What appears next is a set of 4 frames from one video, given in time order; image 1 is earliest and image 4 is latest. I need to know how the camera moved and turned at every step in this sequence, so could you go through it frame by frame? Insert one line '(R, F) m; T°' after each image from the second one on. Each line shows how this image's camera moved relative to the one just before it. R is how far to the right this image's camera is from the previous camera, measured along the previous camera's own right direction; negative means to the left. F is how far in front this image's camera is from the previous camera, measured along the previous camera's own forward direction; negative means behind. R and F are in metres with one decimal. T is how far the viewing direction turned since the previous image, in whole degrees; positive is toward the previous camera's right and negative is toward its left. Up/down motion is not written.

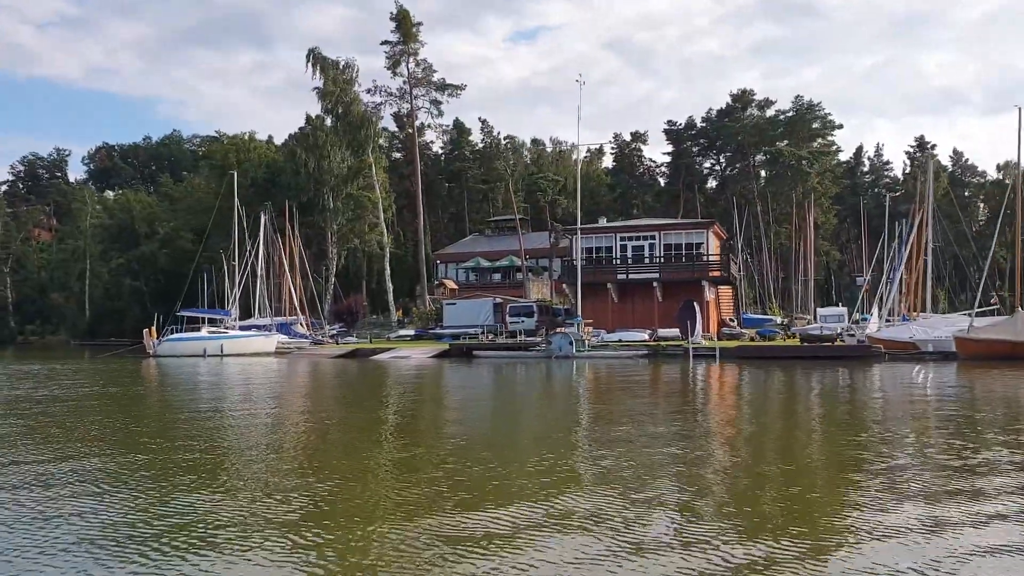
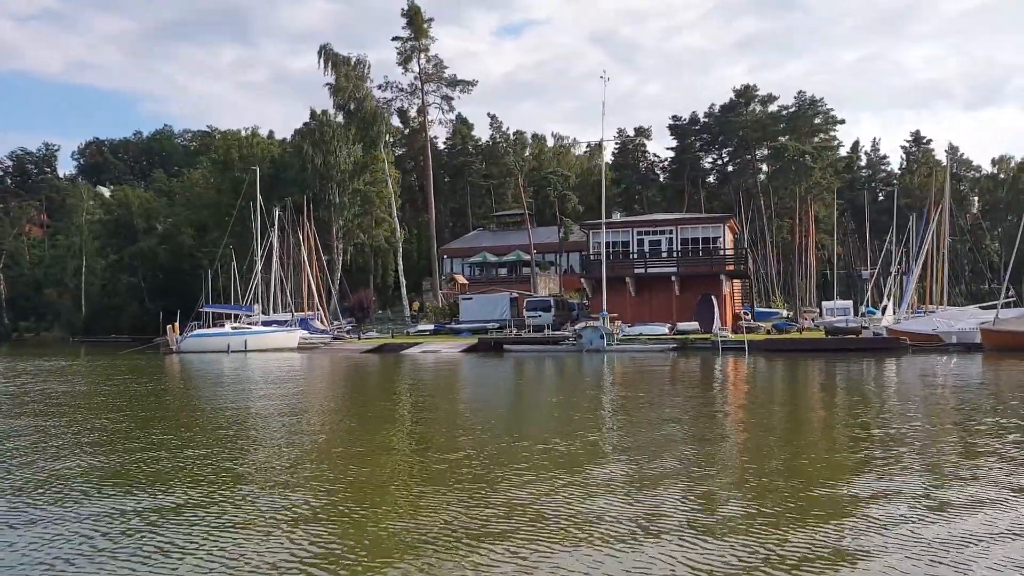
(-1.3, -0.3) m; 0°
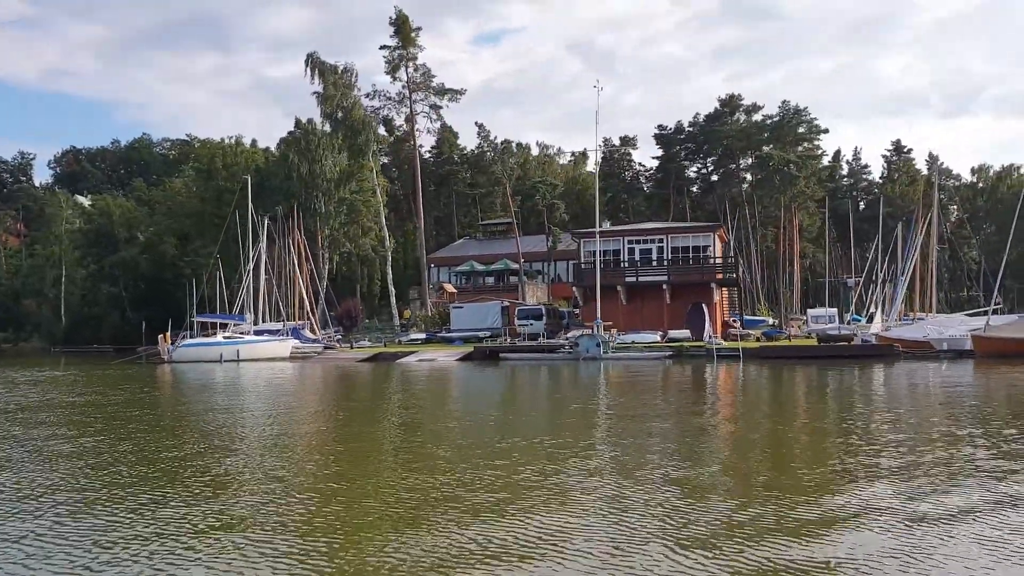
(-0.5, -0.1) m; +1°
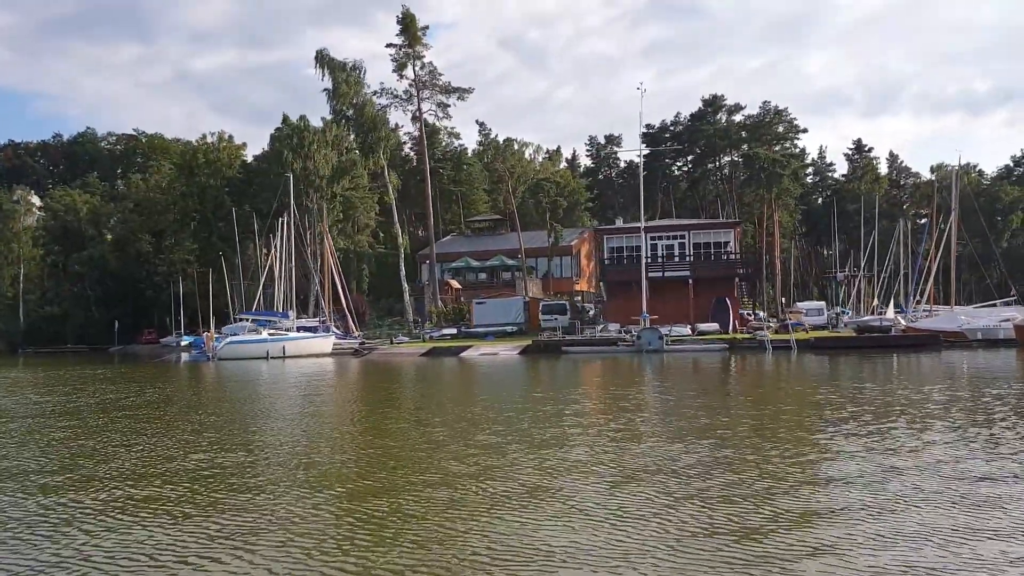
(-4.0, -0.9) m; +3°
